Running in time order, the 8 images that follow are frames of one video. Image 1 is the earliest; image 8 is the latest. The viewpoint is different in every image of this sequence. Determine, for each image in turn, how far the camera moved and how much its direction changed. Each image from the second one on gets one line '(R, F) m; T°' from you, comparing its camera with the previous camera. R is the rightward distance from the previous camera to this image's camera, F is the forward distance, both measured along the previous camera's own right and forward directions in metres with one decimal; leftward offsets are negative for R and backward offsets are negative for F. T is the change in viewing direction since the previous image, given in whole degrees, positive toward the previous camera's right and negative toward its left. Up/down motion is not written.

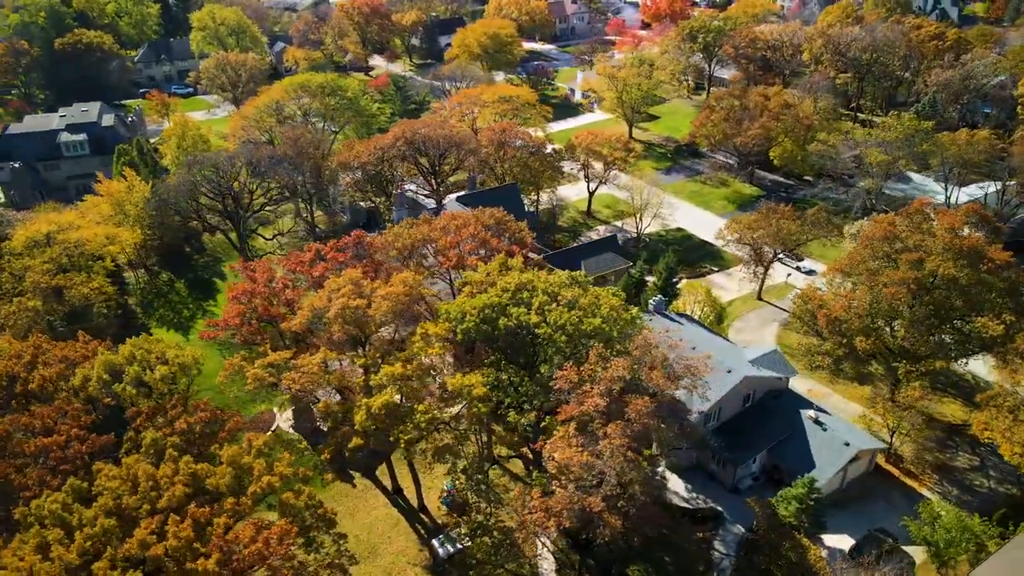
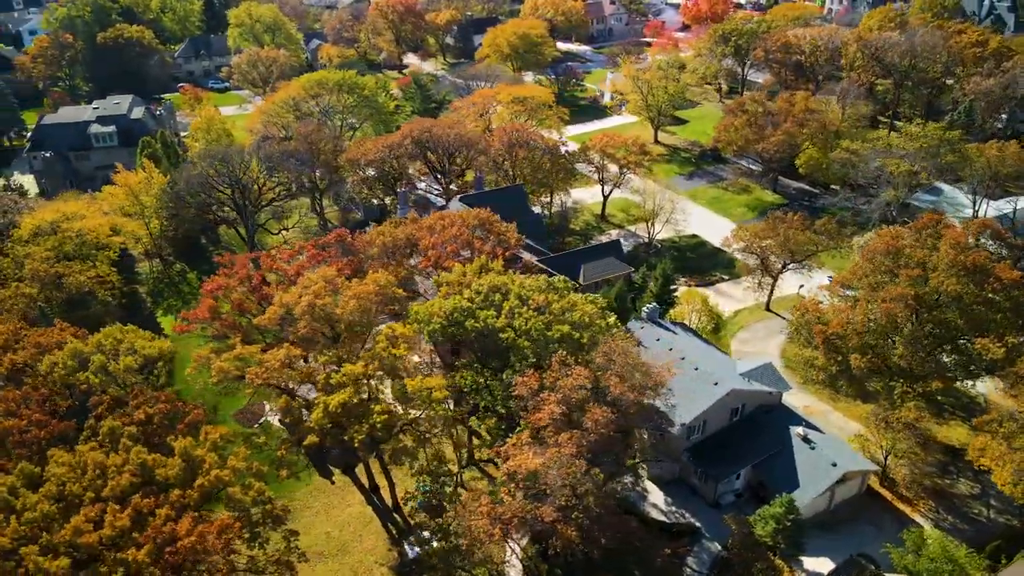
(+2.8, +0.4) m; -3°
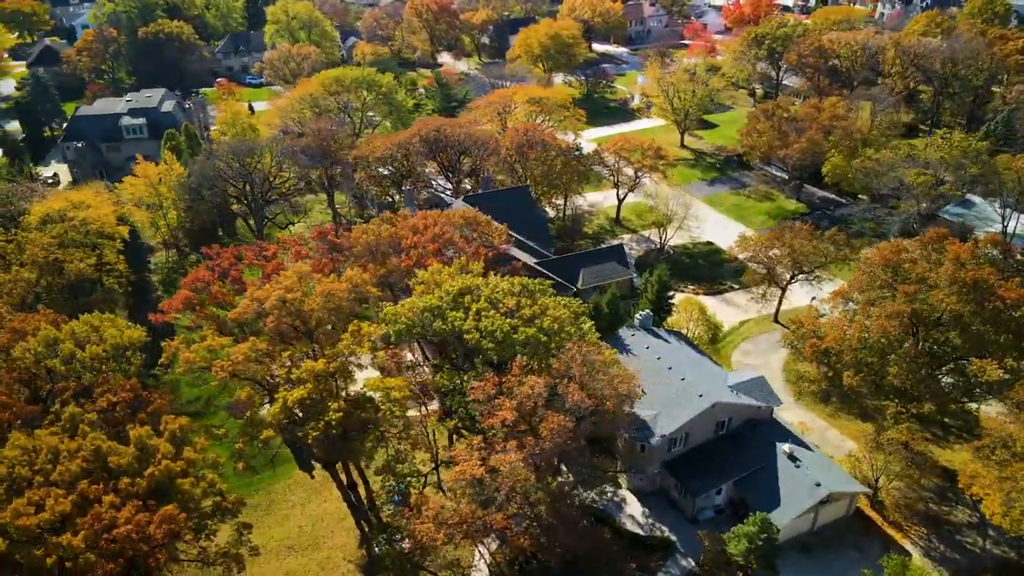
(+2.8, +0.4) m; -4°
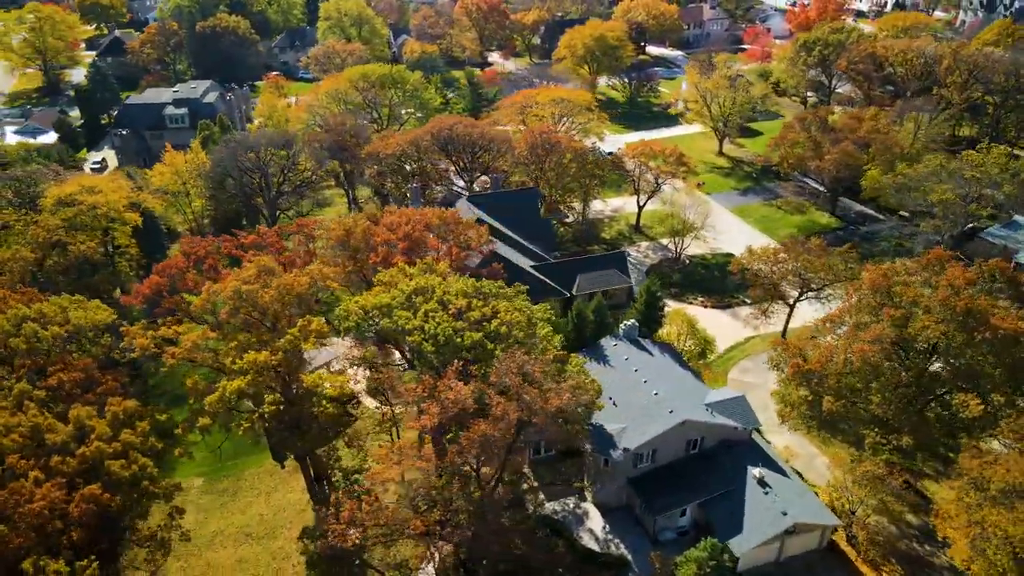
(+4.2, +0.7) m; -5°
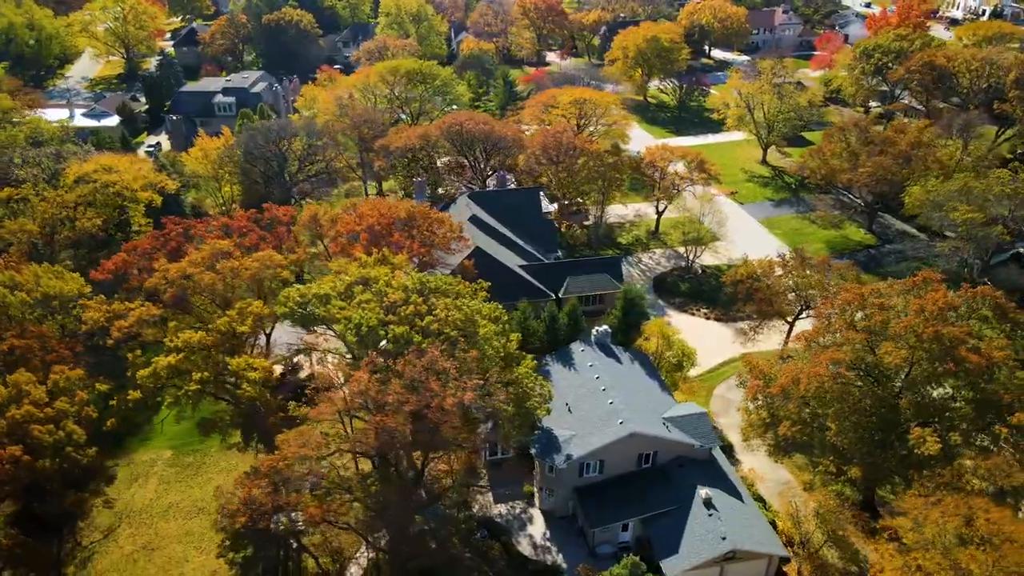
(+5.3, +0.7) m; -6°
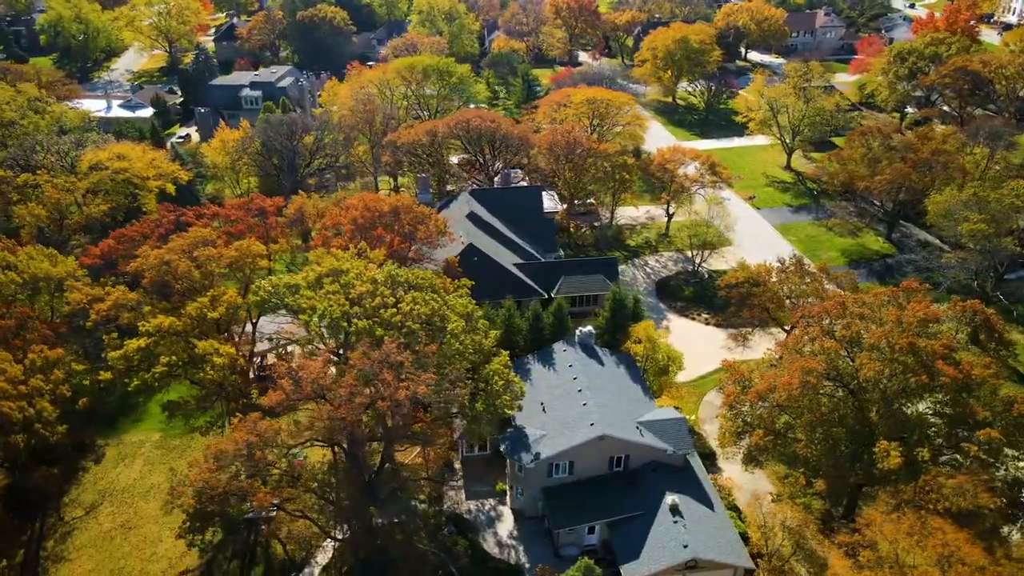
(+2.9, +0.2) m; -3°
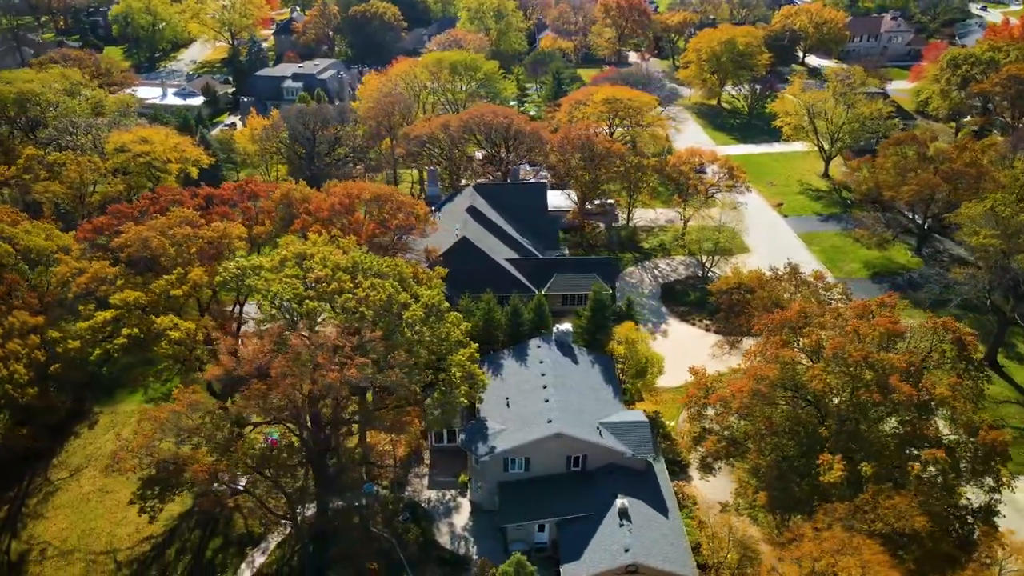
(+4.2, +0.2) m; -5°
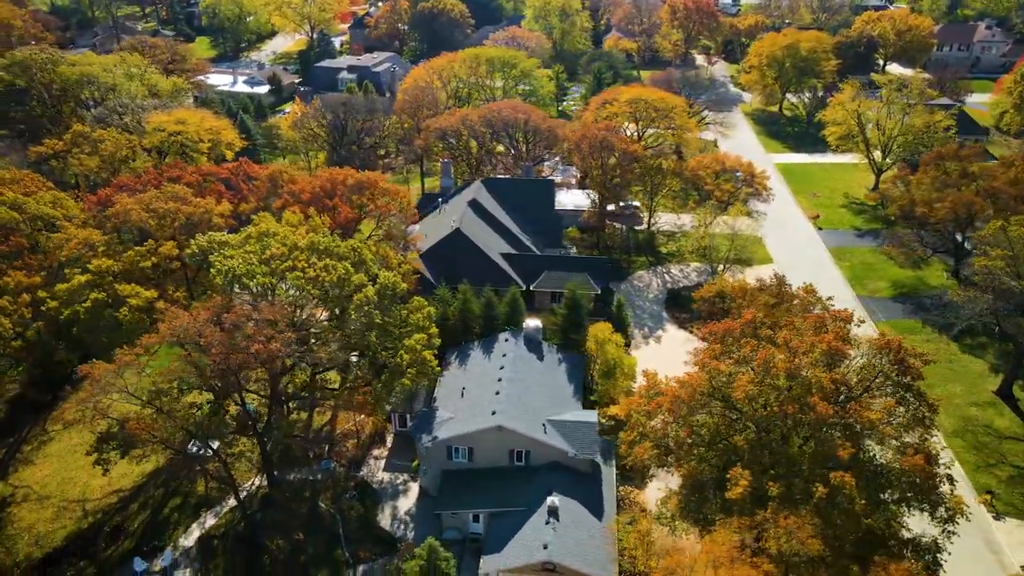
(+5.5, +0.2) m; -7°
